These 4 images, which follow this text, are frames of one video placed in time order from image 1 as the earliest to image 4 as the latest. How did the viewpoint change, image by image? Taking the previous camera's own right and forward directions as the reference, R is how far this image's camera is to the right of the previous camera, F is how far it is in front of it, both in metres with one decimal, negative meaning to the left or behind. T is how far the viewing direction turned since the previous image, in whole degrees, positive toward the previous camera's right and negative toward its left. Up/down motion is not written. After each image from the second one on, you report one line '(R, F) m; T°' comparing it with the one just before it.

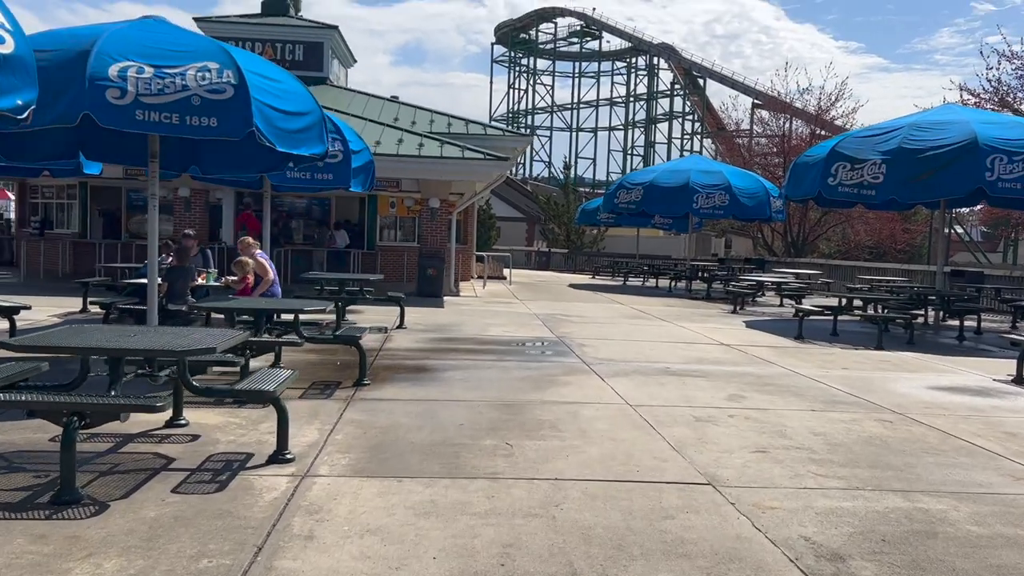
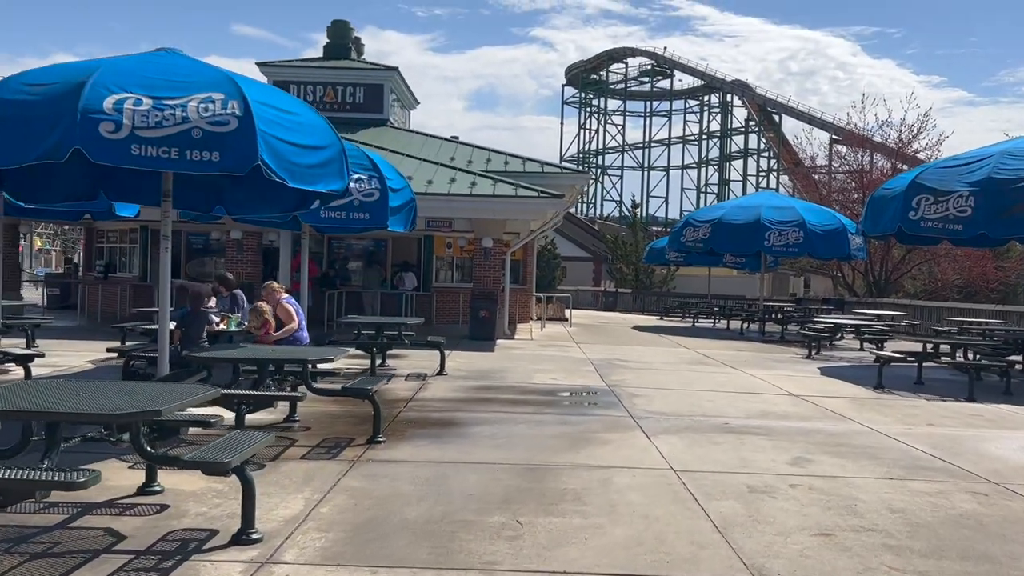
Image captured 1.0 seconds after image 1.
(+0.4, +0.9) m; -5°
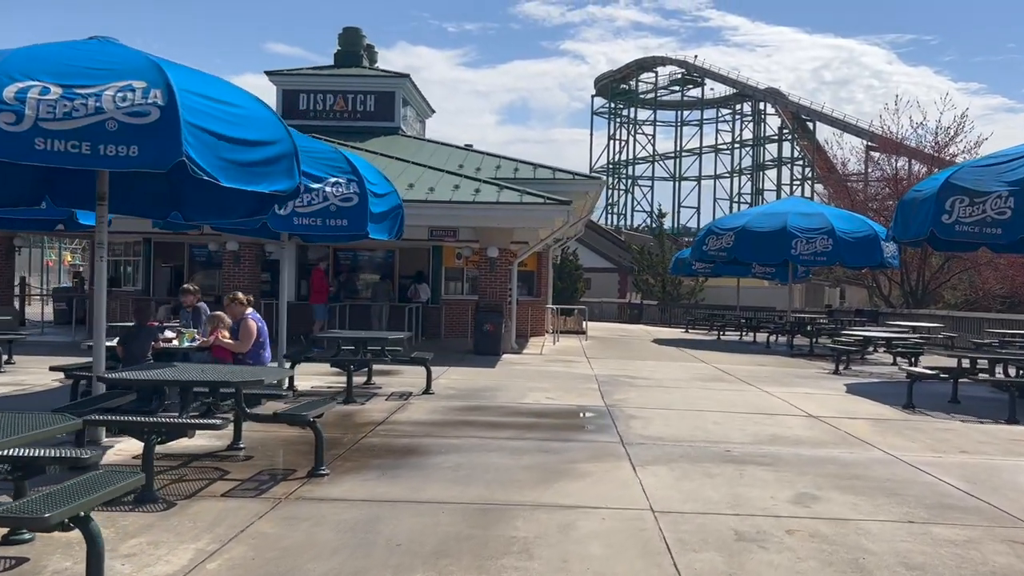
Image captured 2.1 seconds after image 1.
(+0.6, +1.0) m; -2°
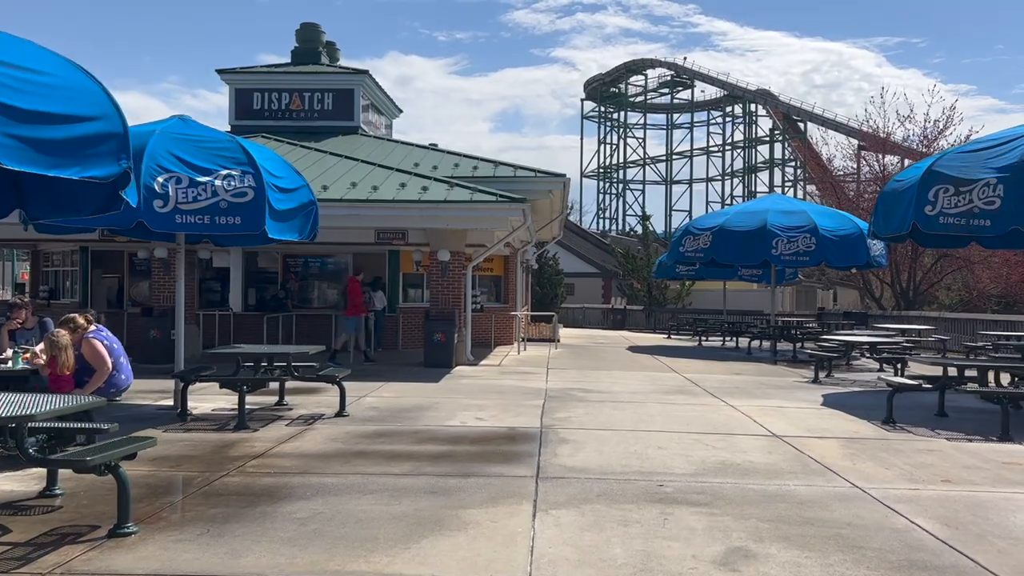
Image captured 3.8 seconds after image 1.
(+0.9, +1.4) m; 0°
